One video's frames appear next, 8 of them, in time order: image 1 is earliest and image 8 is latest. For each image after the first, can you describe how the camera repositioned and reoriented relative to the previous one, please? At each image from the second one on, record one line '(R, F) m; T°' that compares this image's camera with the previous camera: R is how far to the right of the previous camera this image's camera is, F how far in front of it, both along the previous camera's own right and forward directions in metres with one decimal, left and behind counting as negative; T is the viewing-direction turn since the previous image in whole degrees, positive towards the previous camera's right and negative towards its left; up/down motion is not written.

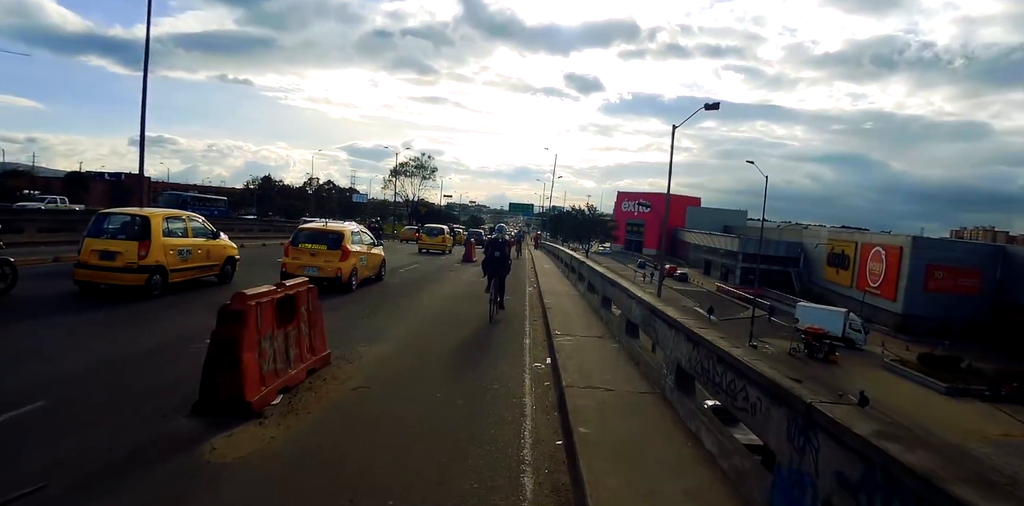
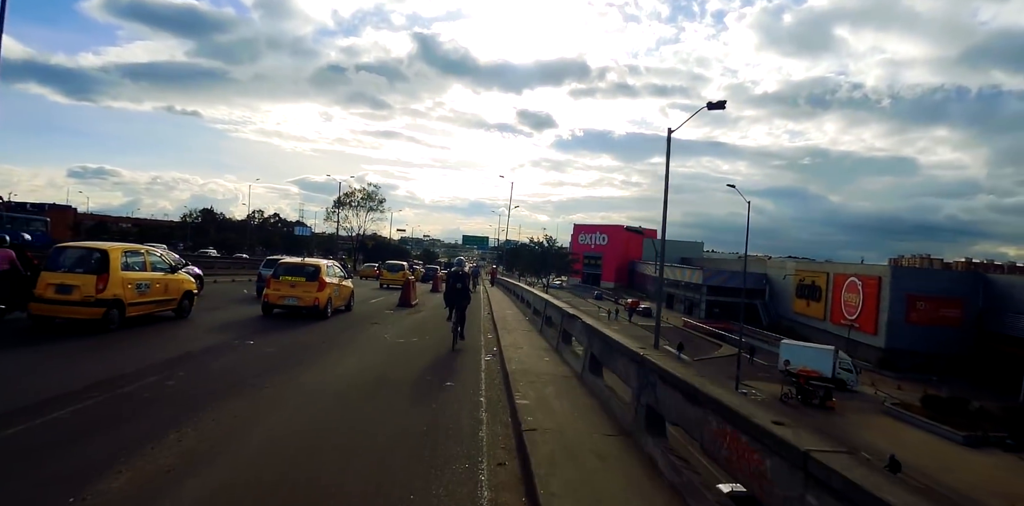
(+0.1, +2.3) m; +5°
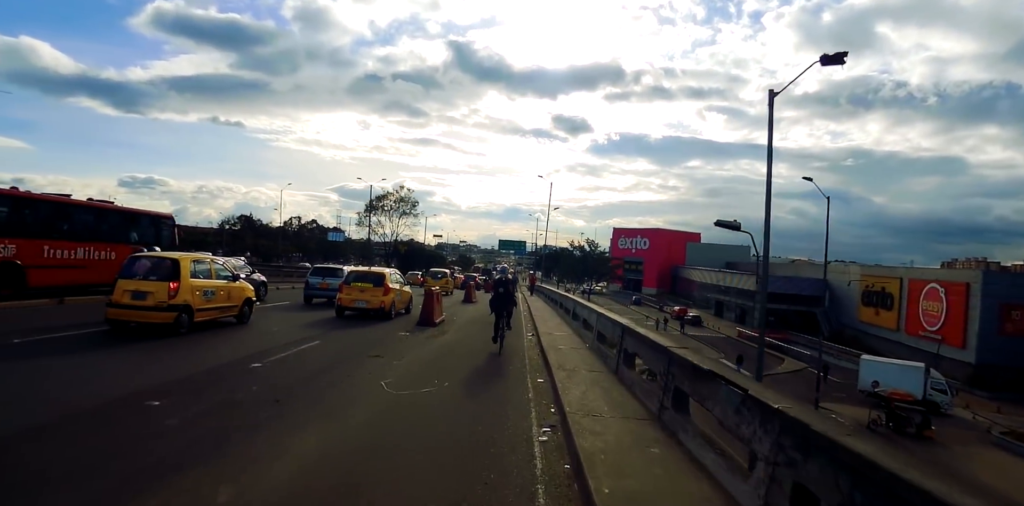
(-0.1, +1.4) m; -4°
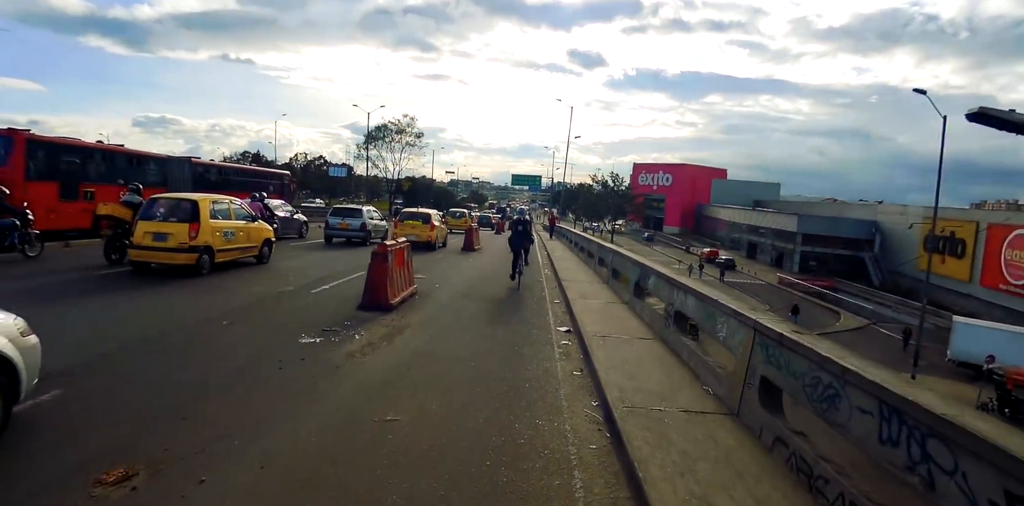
(0.0, +2.5) m; -2°
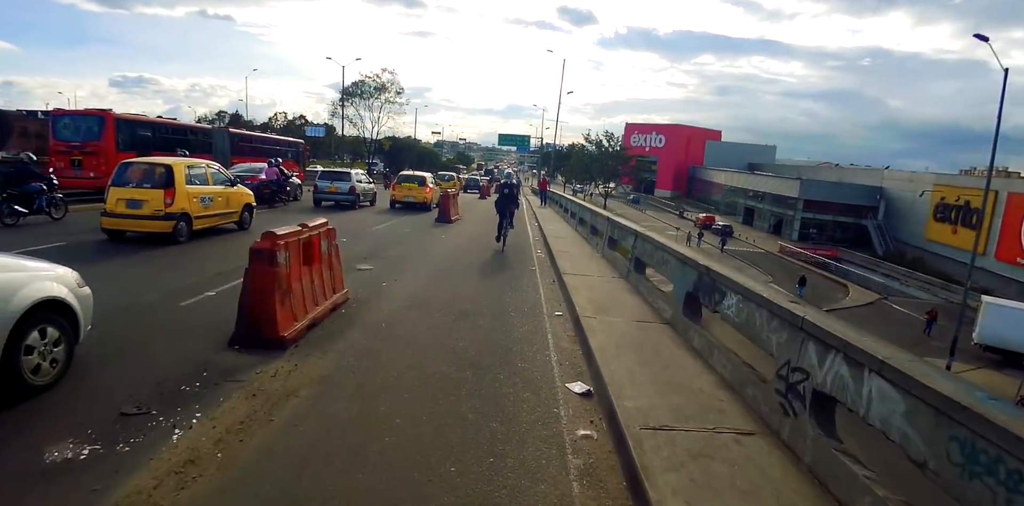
(0.0, +1.3) m; +1°
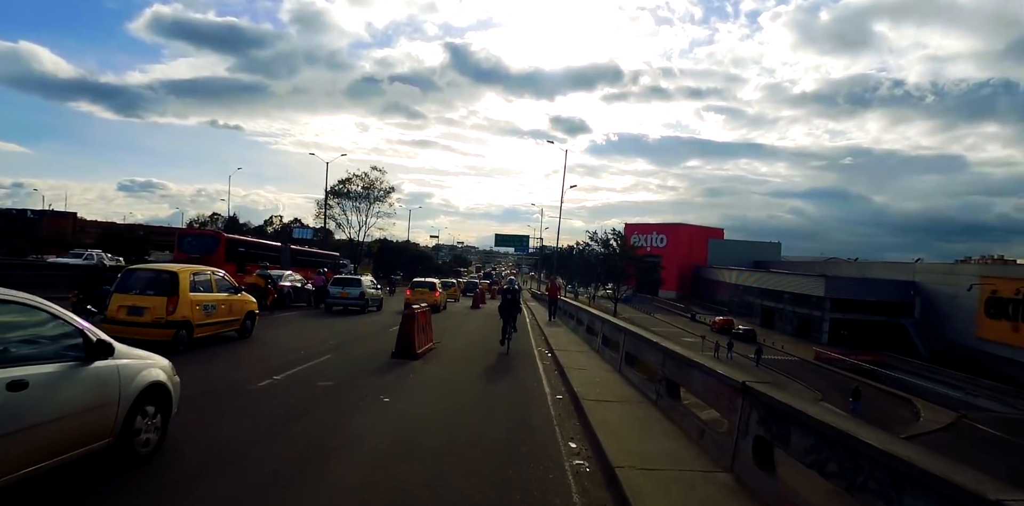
(0.0, +2.2) m; 0°
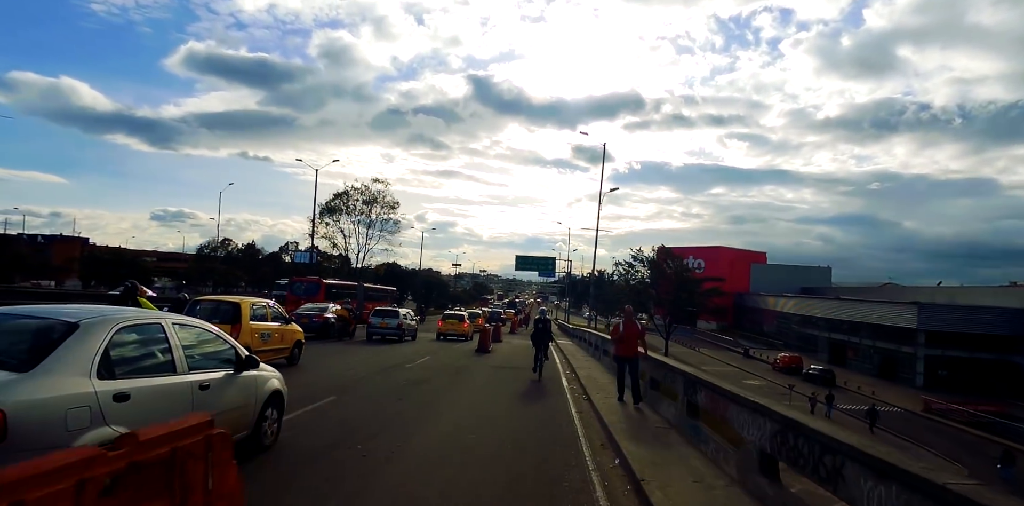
(-0.1, +3.2) m; -2°
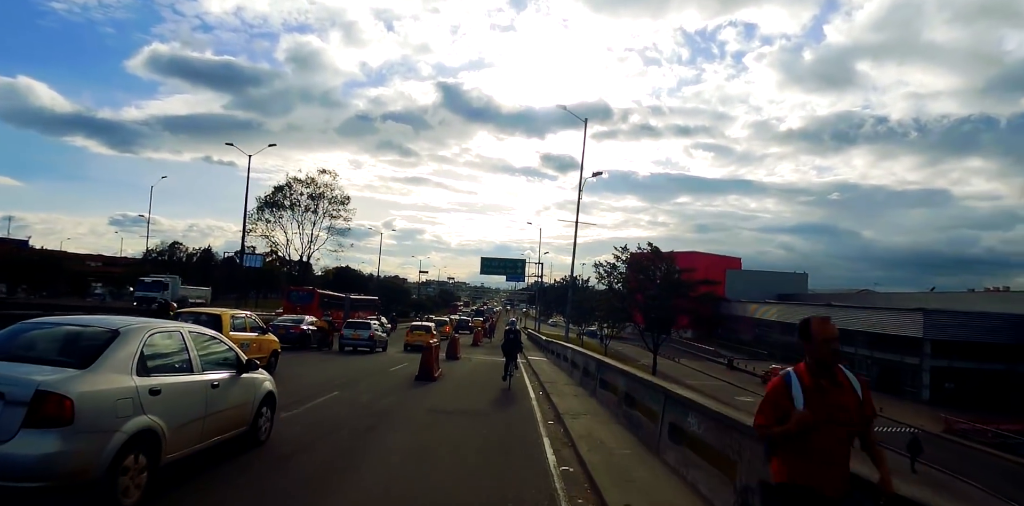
(+0.2, +2.3) m; +3°
